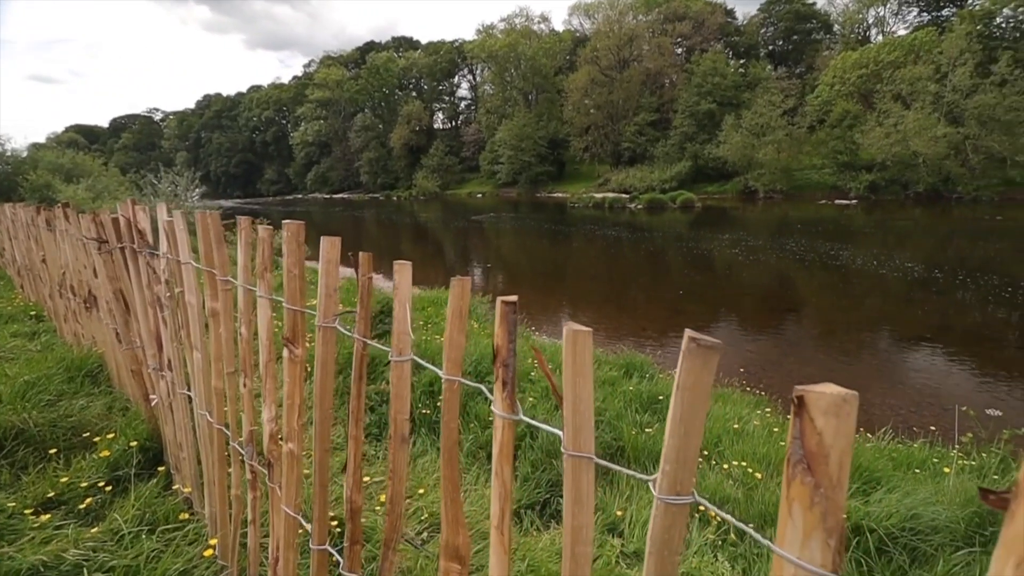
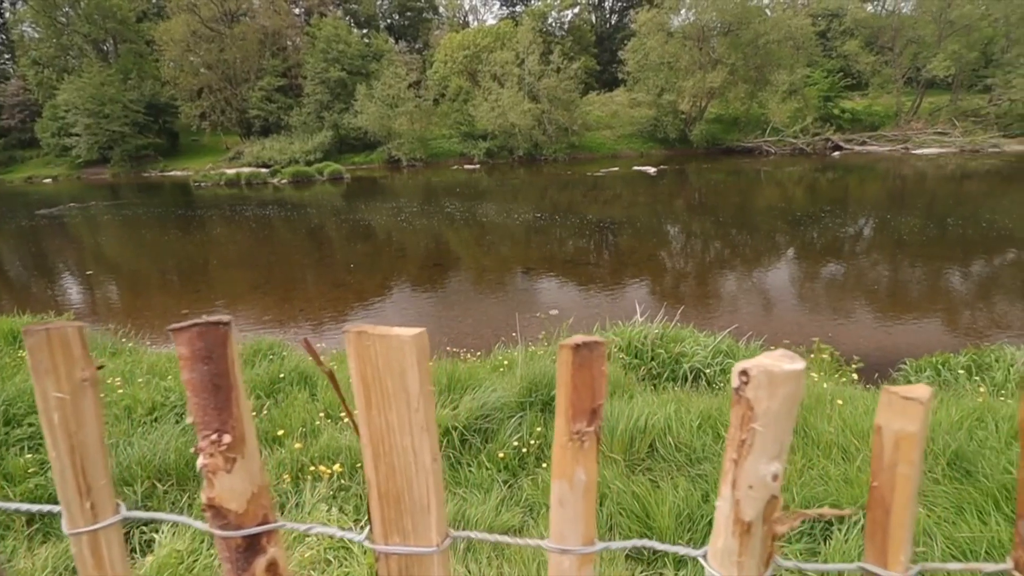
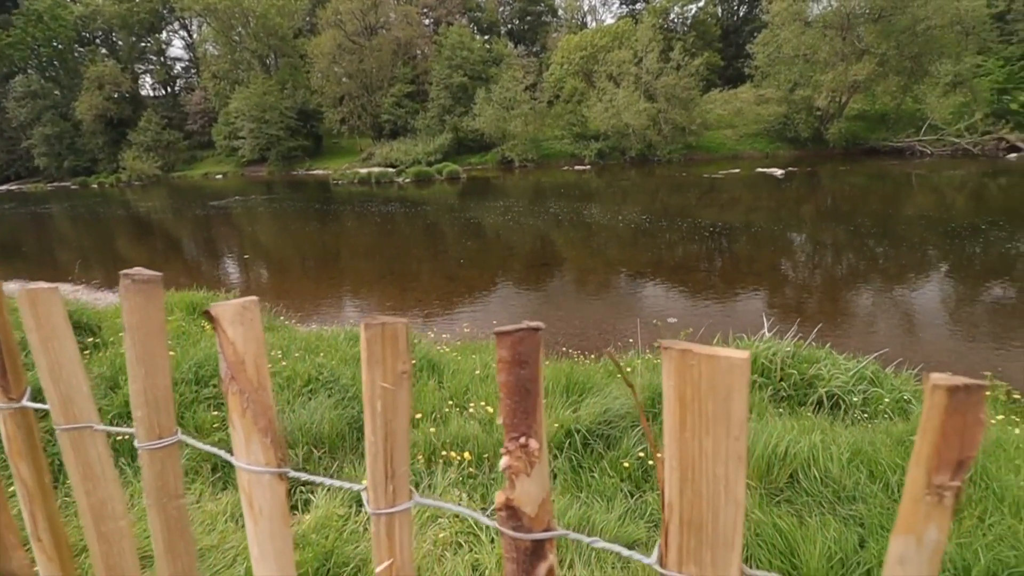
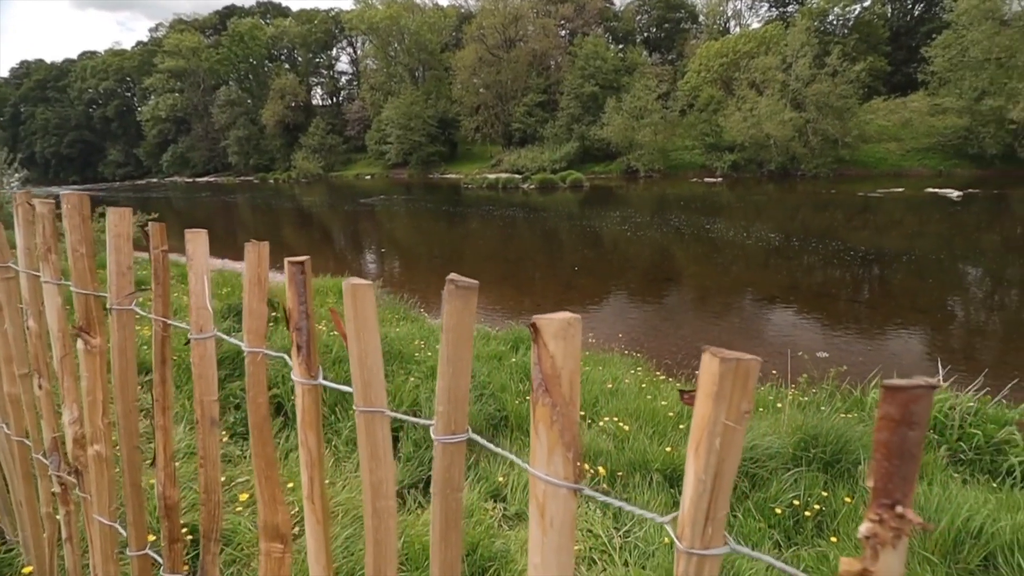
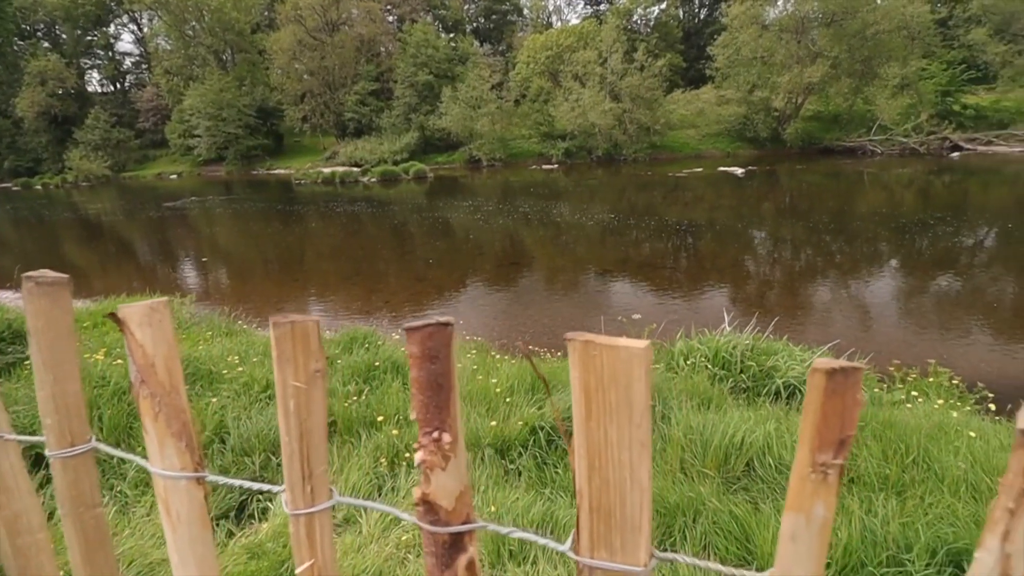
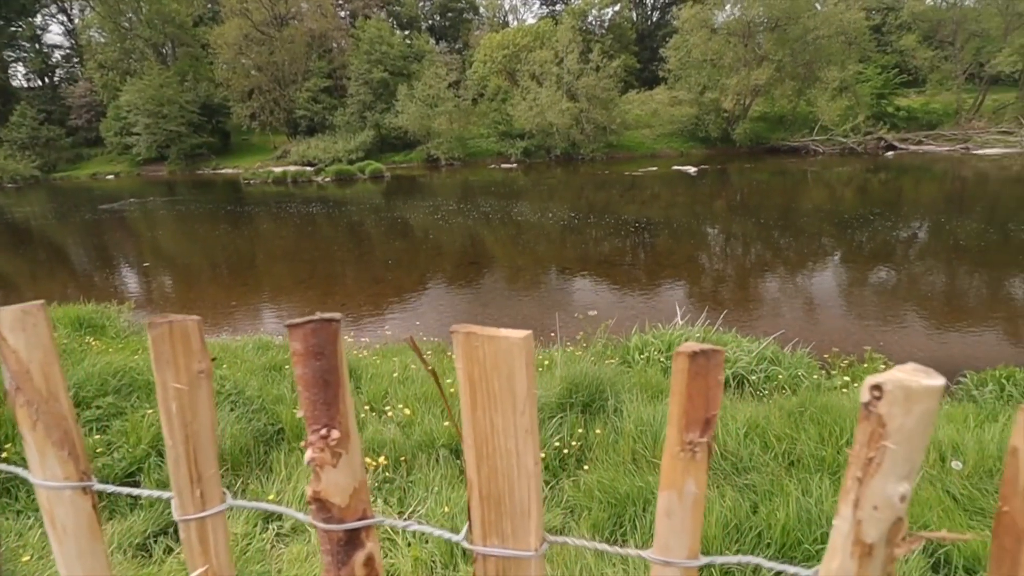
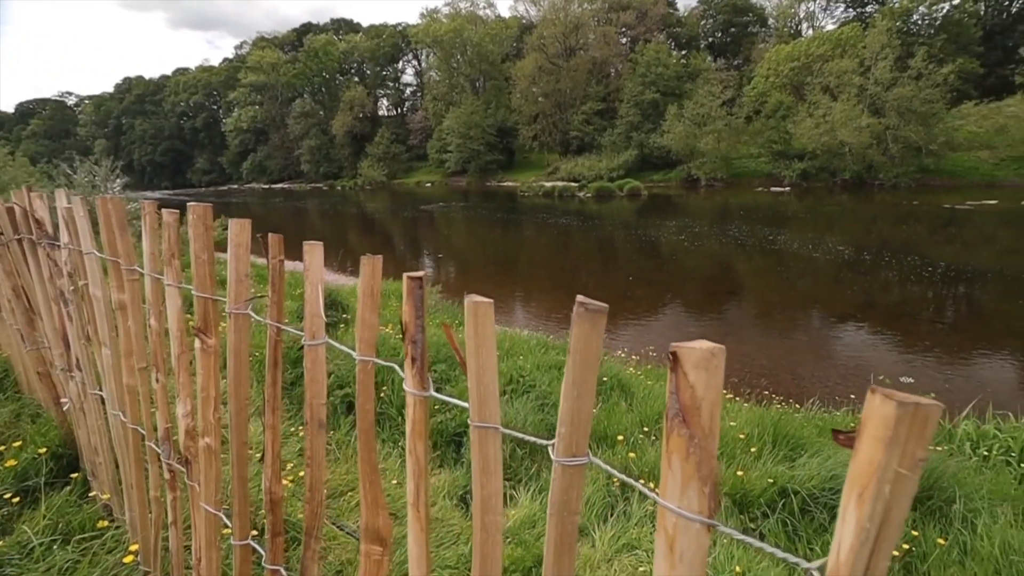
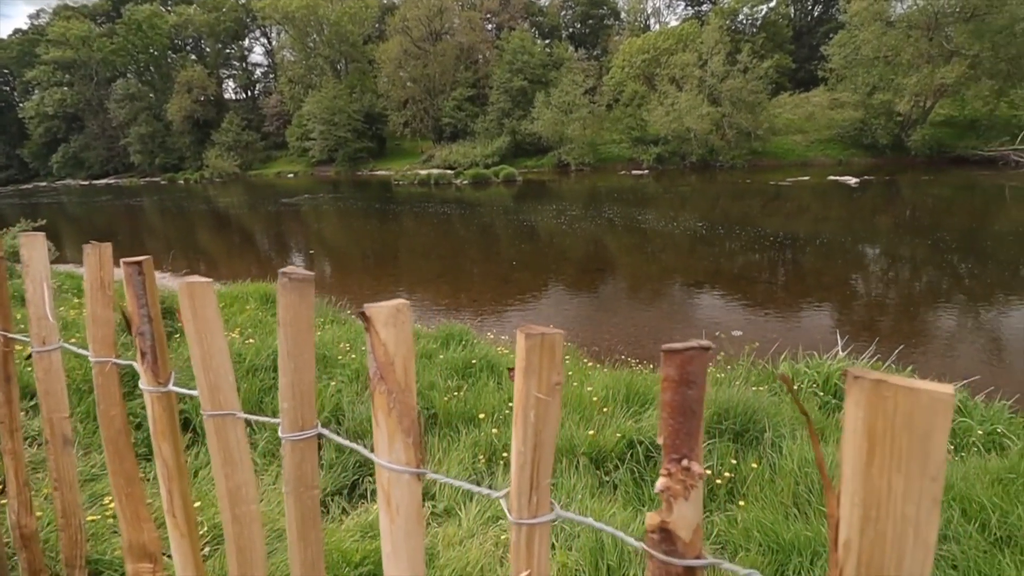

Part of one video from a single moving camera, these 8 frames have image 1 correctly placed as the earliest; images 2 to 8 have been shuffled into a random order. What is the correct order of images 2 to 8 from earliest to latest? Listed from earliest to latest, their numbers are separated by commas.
7, 4, 8, 3, 5, 6, 2
